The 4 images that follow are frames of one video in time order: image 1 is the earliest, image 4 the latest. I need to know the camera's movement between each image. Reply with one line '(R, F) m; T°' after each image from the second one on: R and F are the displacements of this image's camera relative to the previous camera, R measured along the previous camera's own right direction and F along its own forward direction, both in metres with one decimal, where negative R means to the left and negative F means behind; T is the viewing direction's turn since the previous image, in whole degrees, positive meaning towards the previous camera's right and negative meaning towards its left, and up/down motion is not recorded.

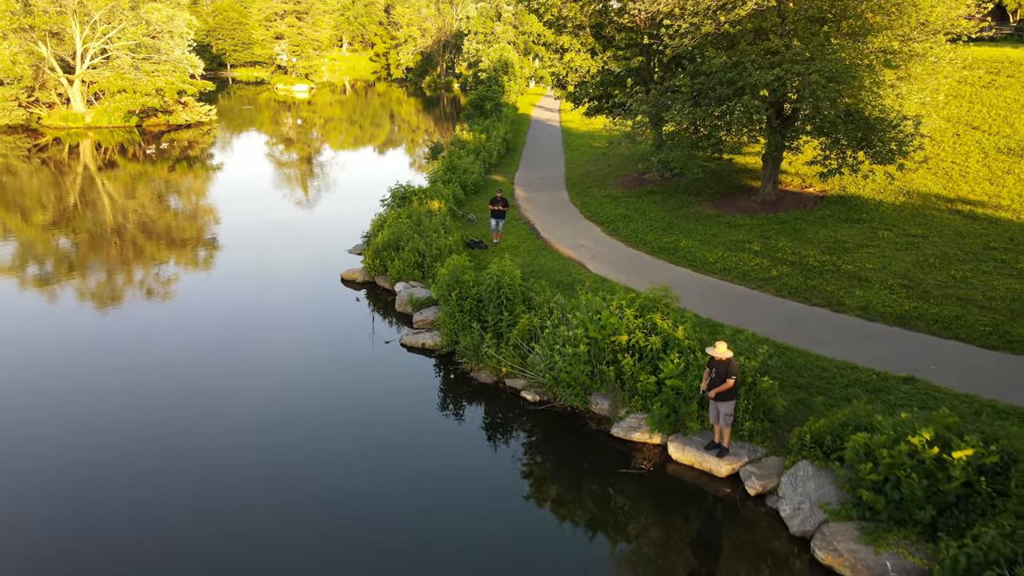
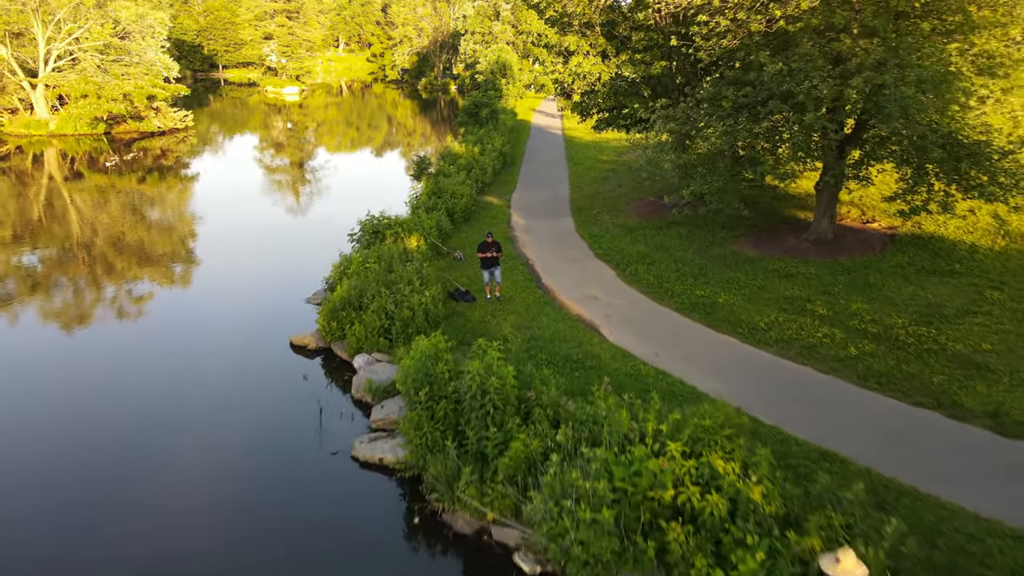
(+0.1, +3.3) m; 0°
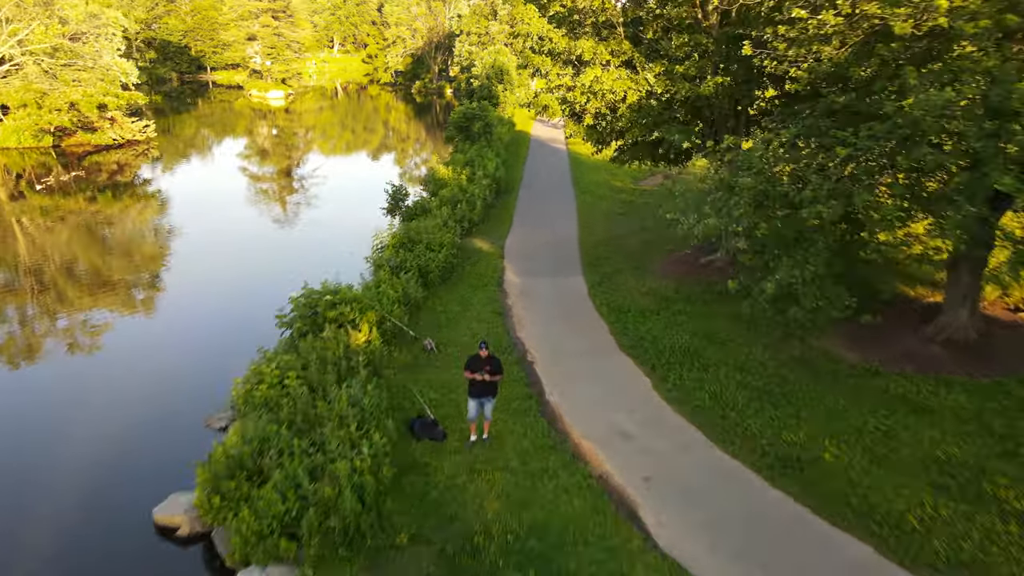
(+0.2, +4.5) m; 0°
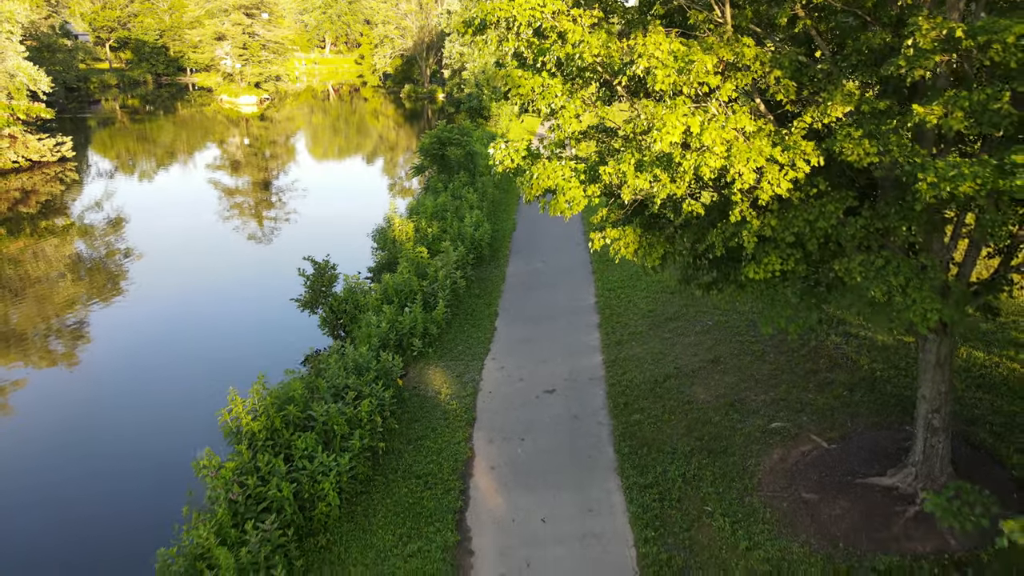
(+0.4, +7.2) m; 0°
